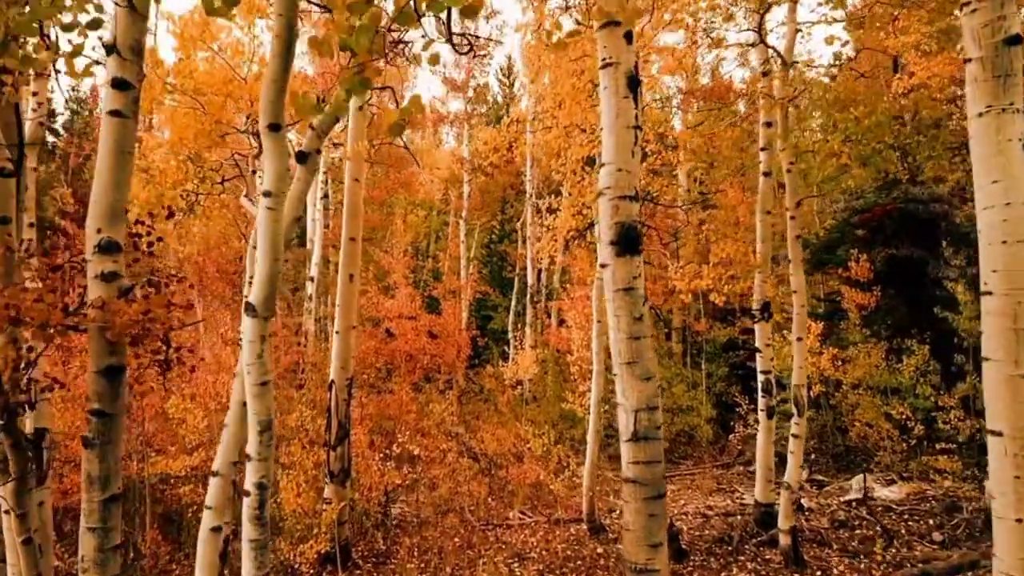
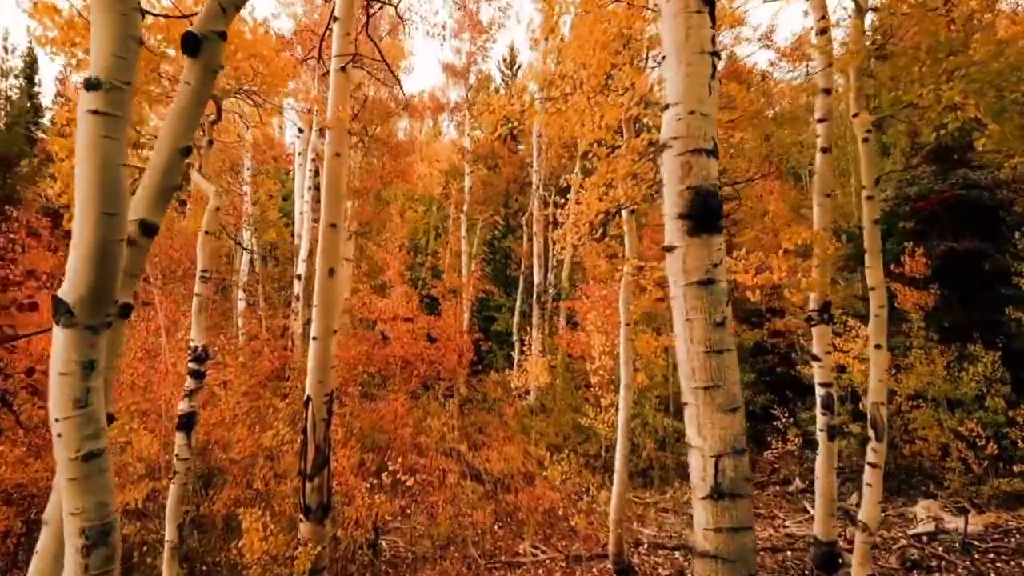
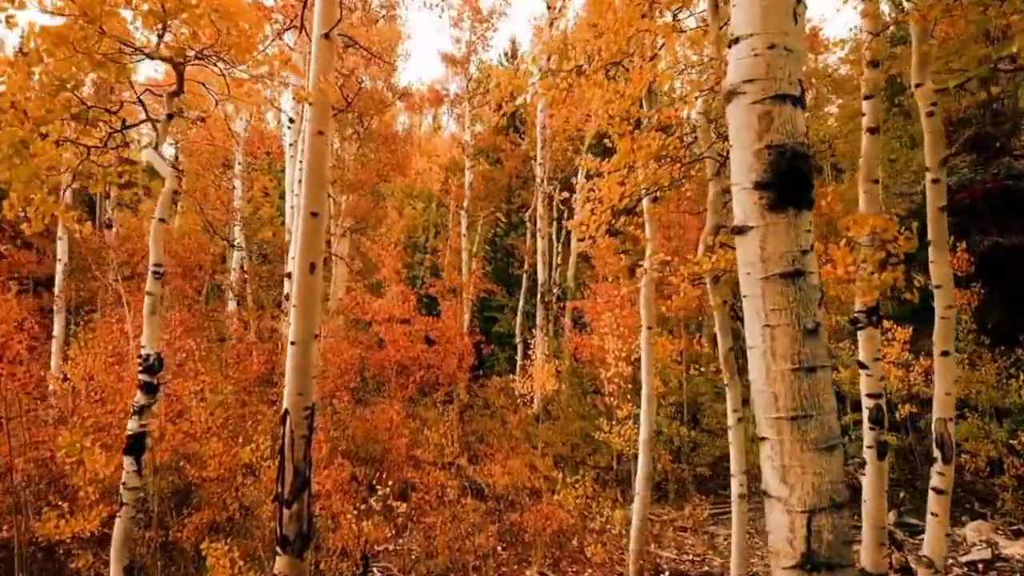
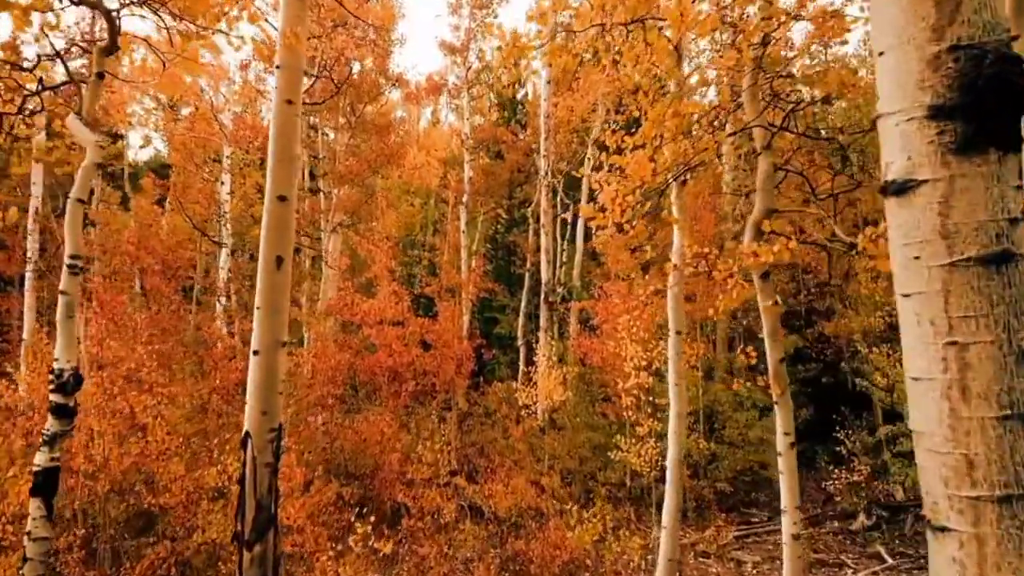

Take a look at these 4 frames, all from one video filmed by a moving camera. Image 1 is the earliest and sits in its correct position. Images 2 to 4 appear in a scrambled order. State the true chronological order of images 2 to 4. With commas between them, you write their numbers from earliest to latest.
2, 3, 4
